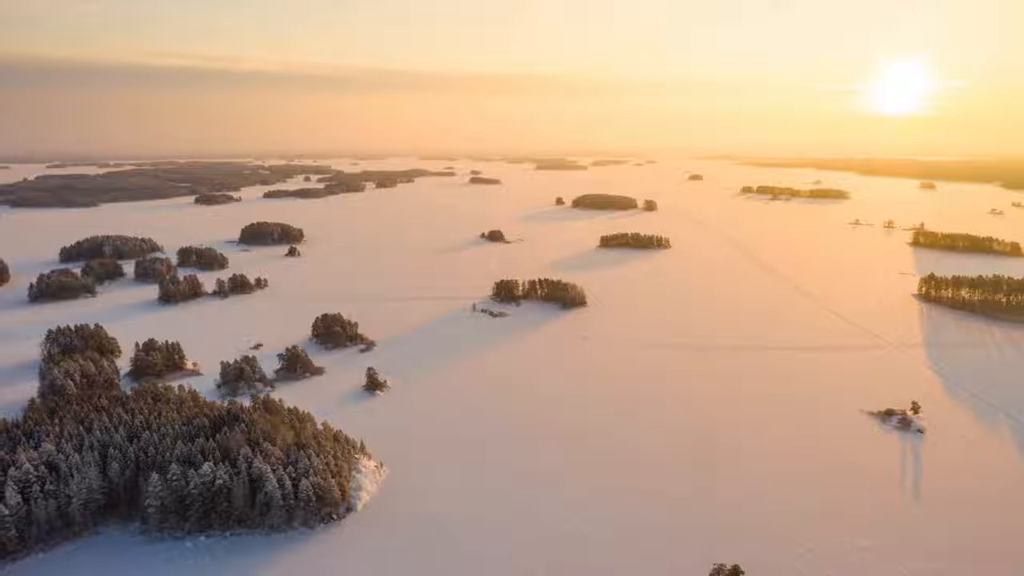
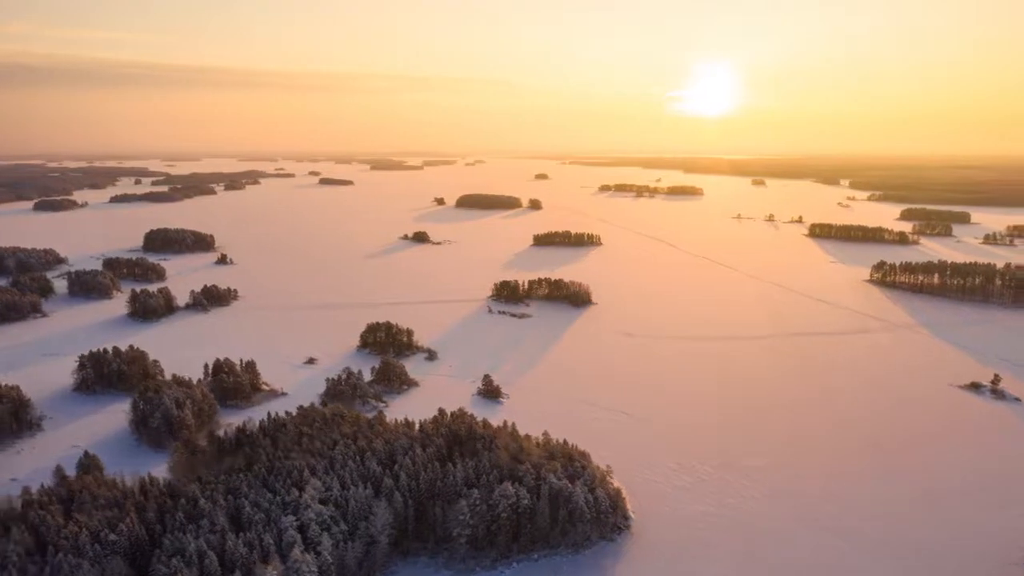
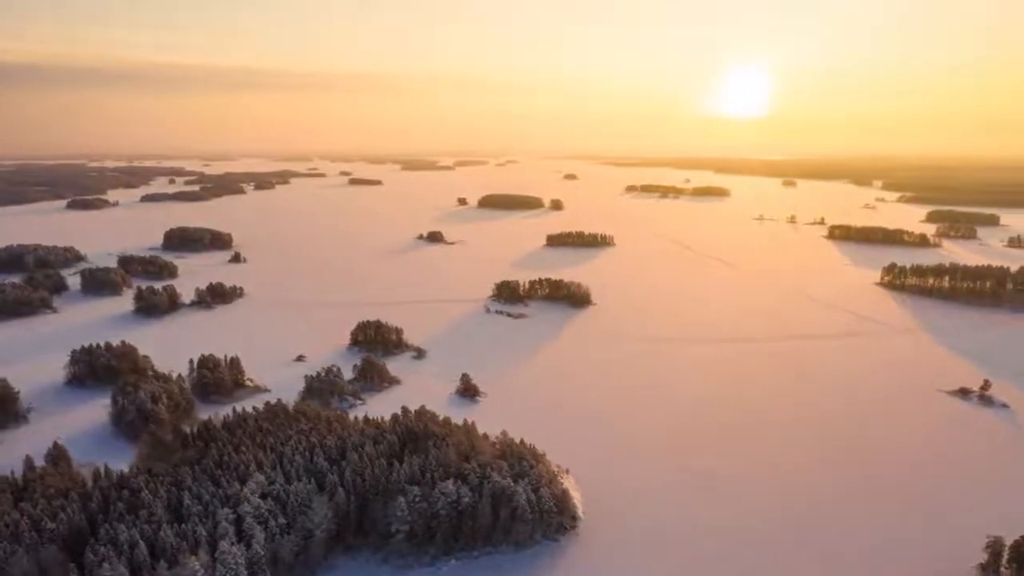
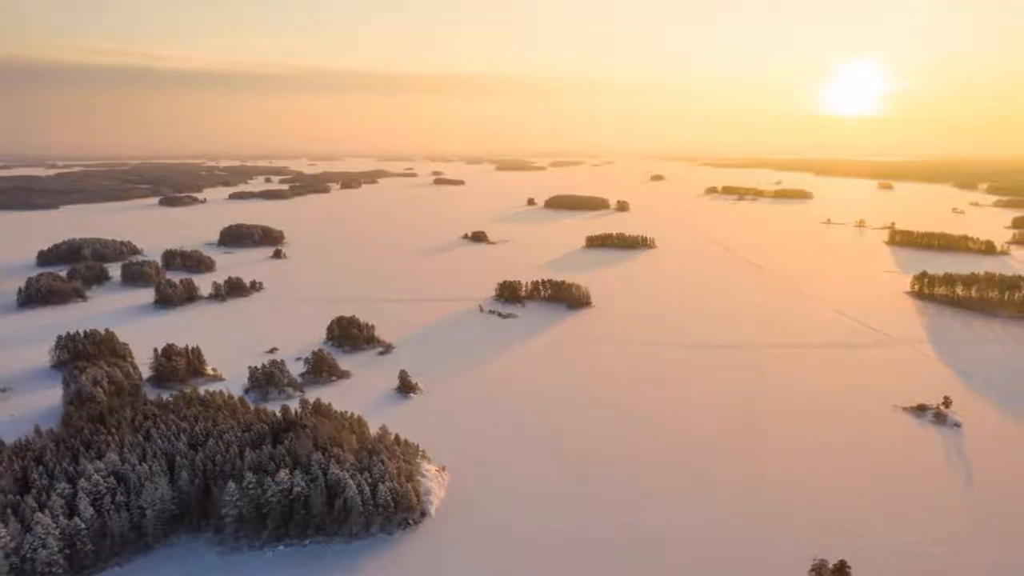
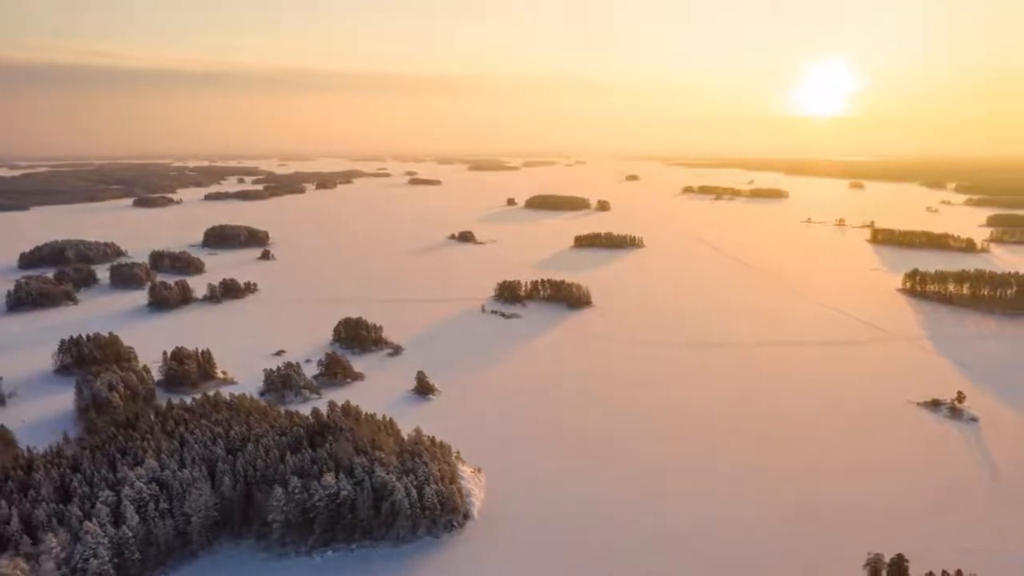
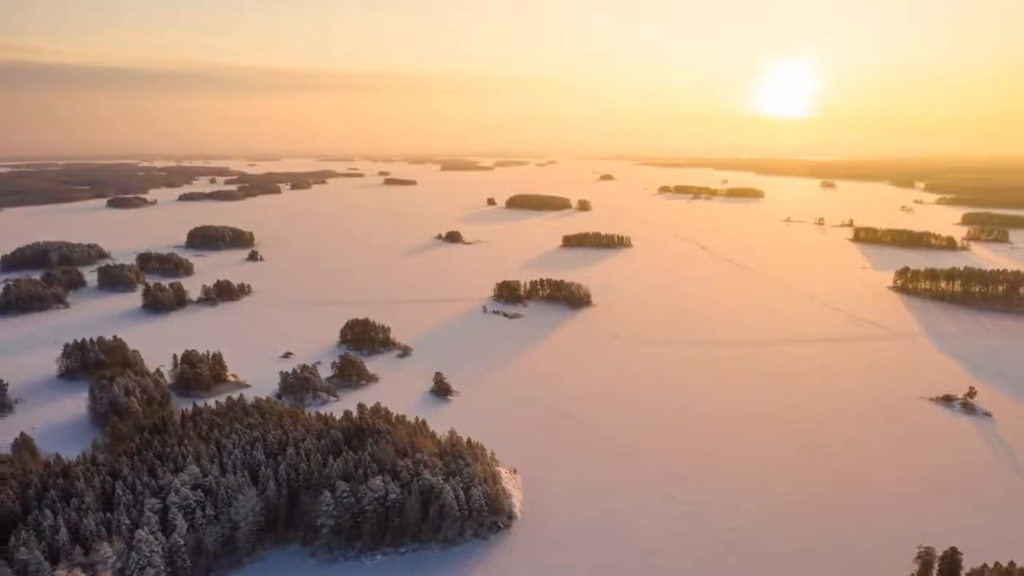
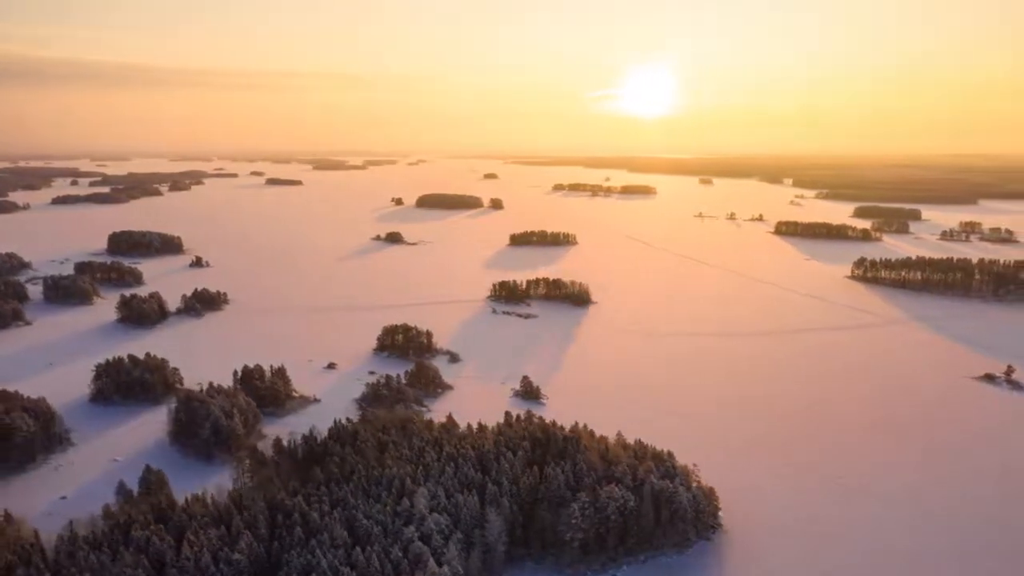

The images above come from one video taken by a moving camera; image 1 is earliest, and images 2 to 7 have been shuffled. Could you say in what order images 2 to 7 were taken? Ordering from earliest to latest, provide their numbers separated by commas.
4, 5, 6, 3, 2, 7
